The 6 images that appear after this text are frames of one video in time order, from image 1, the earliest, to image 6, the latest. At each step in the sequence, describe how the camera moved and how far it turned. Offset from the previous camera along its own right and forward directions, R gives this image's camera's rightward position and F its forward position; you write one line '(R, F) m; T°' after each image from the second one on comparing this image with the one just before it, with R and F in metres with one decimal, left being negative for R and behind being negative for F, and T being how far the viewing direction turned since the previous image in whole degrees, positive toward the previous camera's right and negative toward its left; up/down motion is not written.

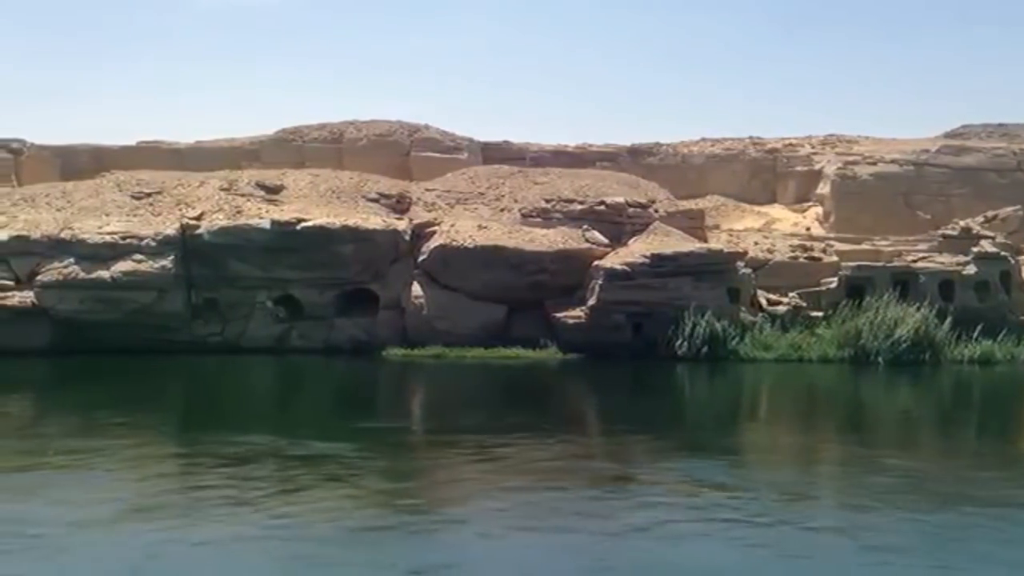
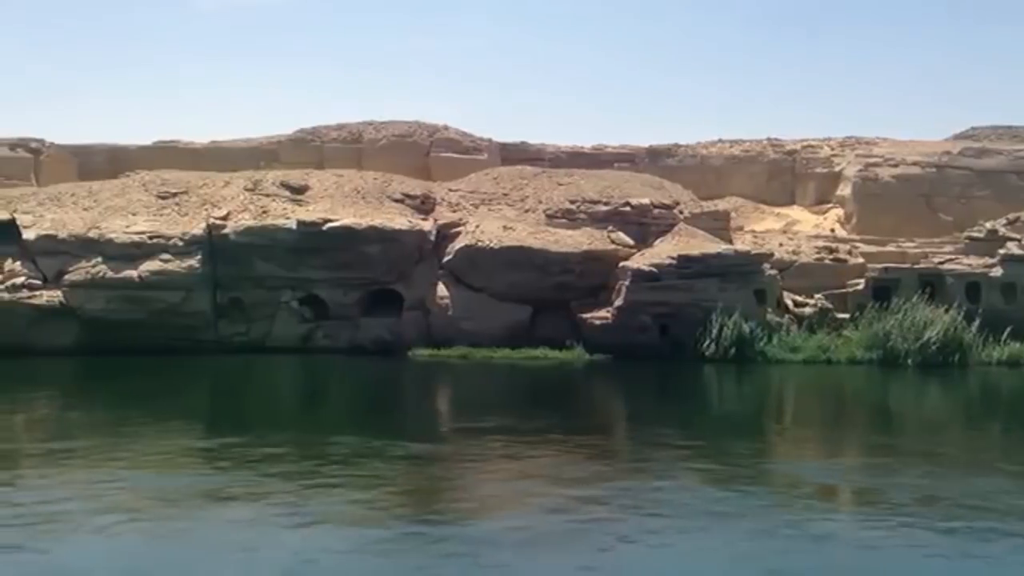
(-0.4, 0.0) m; 0°
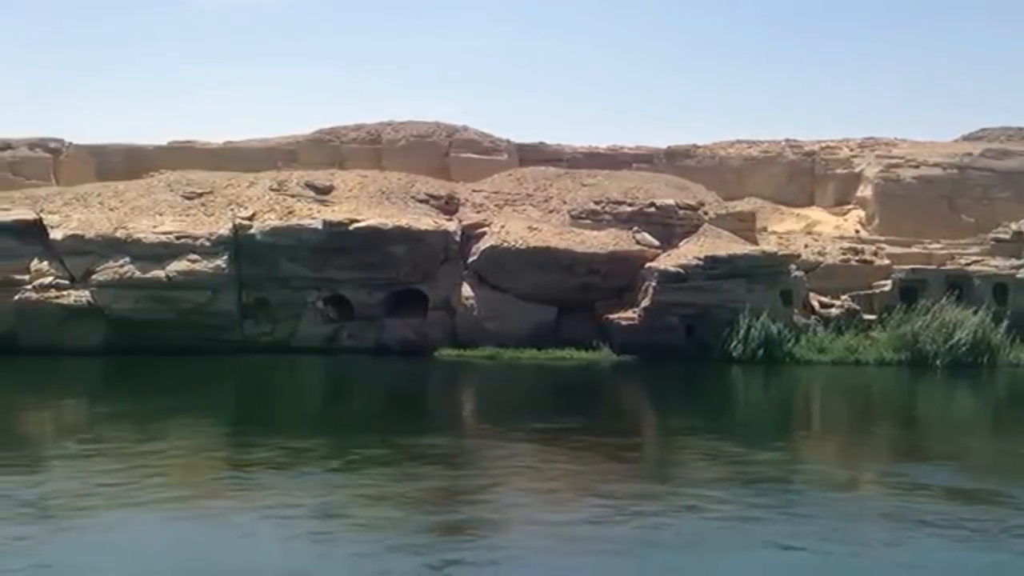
(-0.4, 0.0) m; 0°
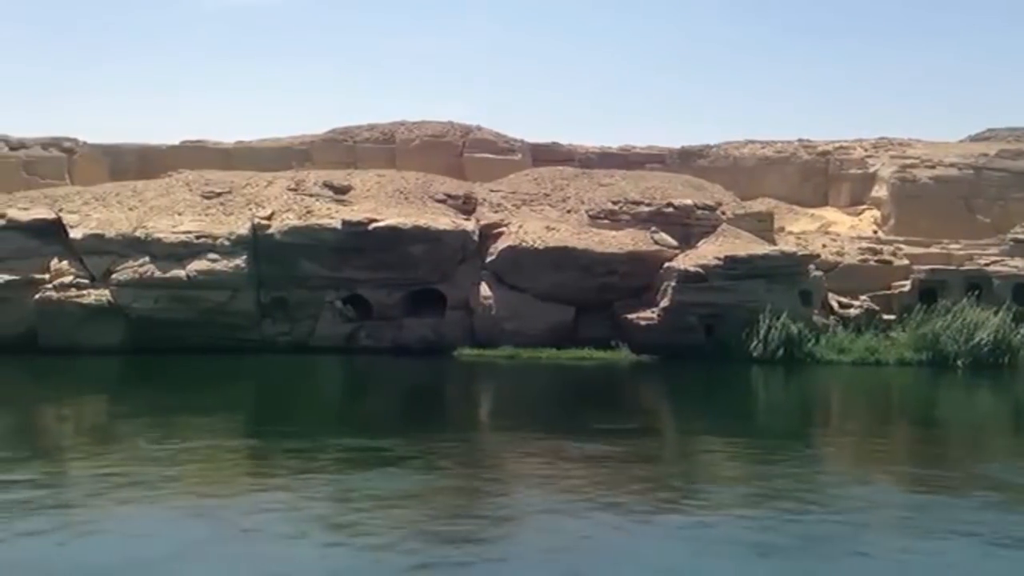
(-0.3, 0.0) m; 0°
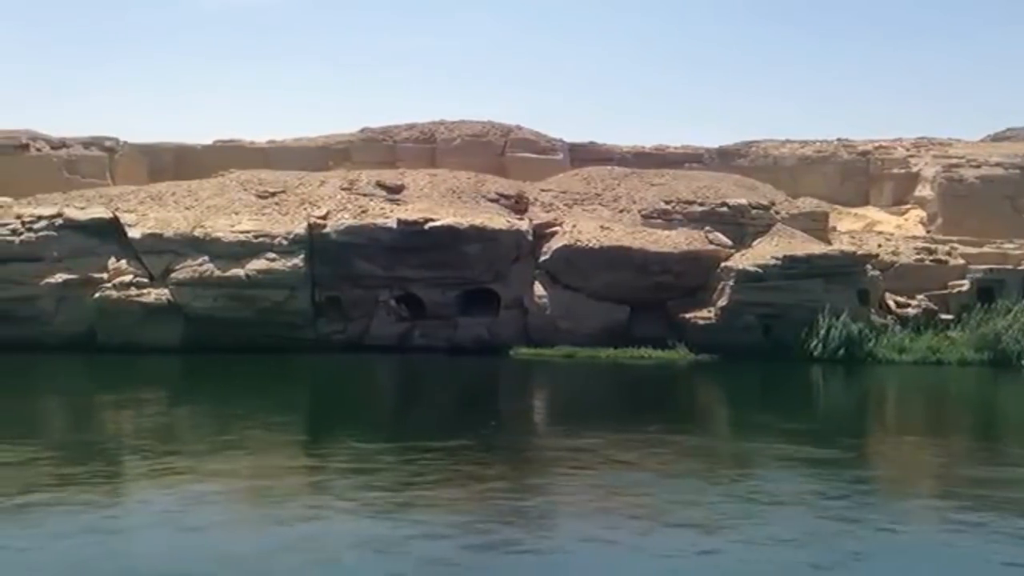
(-1.0, -0.1) m; 0°
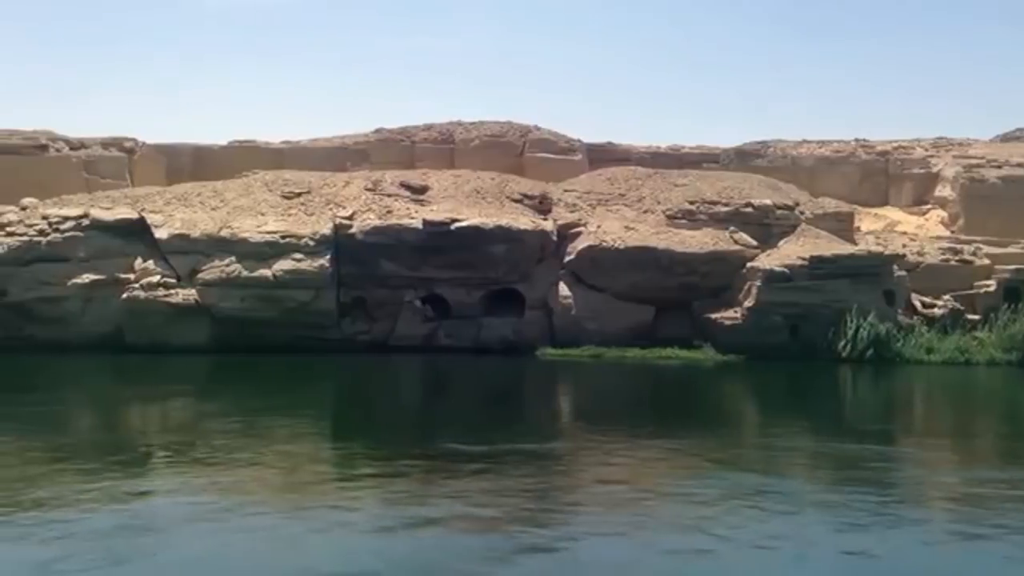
(-0.4, 0.0) m; 0°
